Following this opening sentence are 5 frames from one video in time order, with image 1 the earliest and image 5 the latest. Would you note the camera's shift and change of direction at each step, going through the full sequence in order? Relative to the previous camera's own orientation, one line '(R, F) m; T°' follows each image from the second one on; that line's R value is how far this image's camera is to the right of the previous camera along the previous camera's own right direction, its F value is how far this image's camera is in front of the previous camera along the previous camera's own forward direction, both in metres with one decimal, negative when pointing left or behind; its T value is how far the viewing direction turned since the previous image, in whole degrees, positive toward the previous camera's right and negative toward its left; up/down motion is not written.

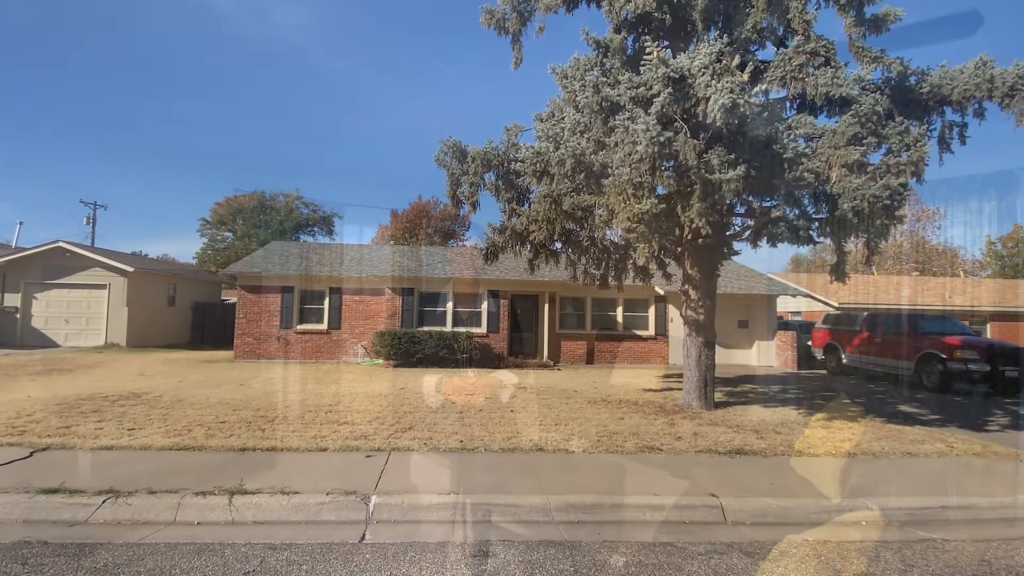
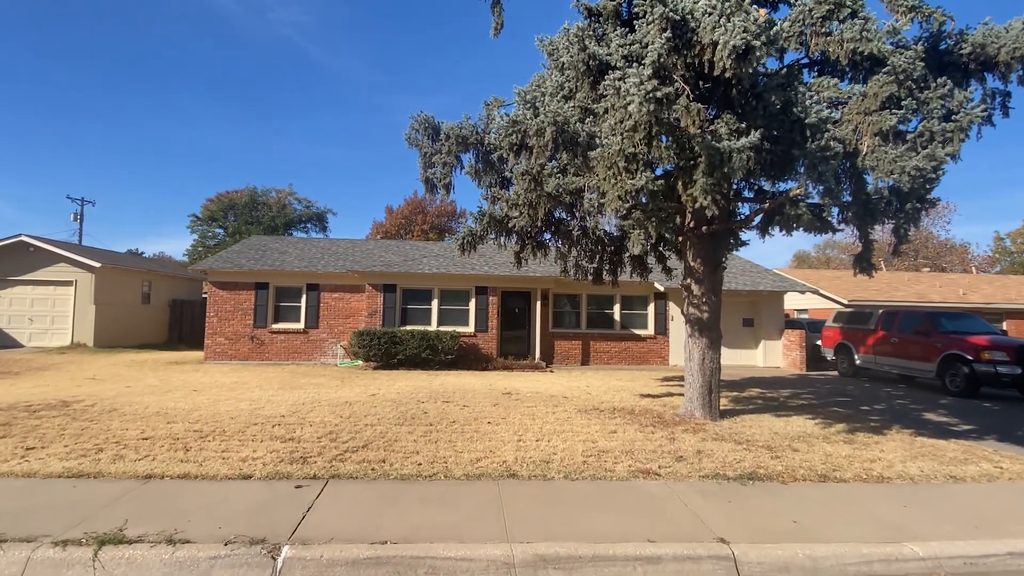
(+0.4, +1.2) m; 0°
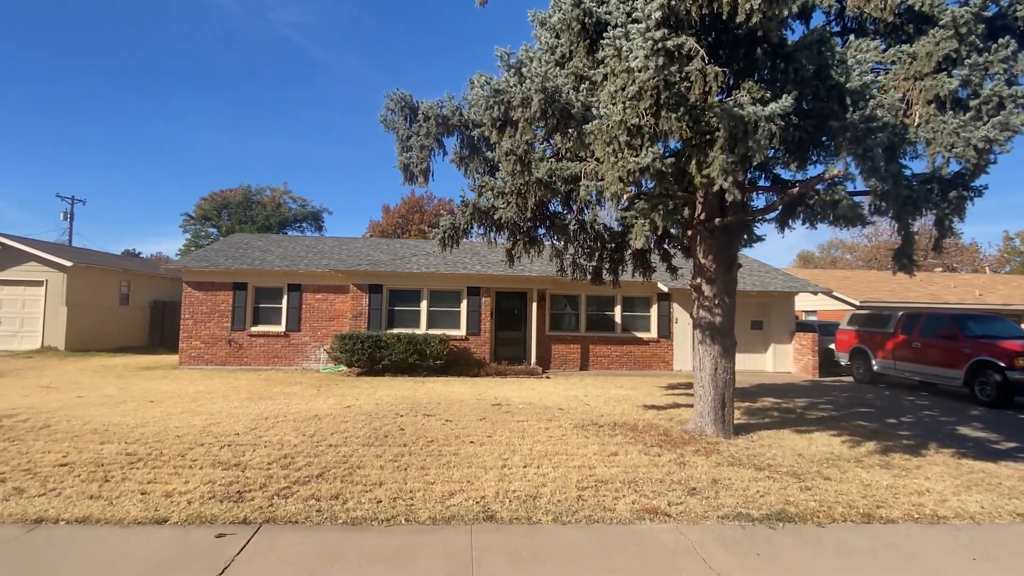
(+0.2, +1.1) m; 0°
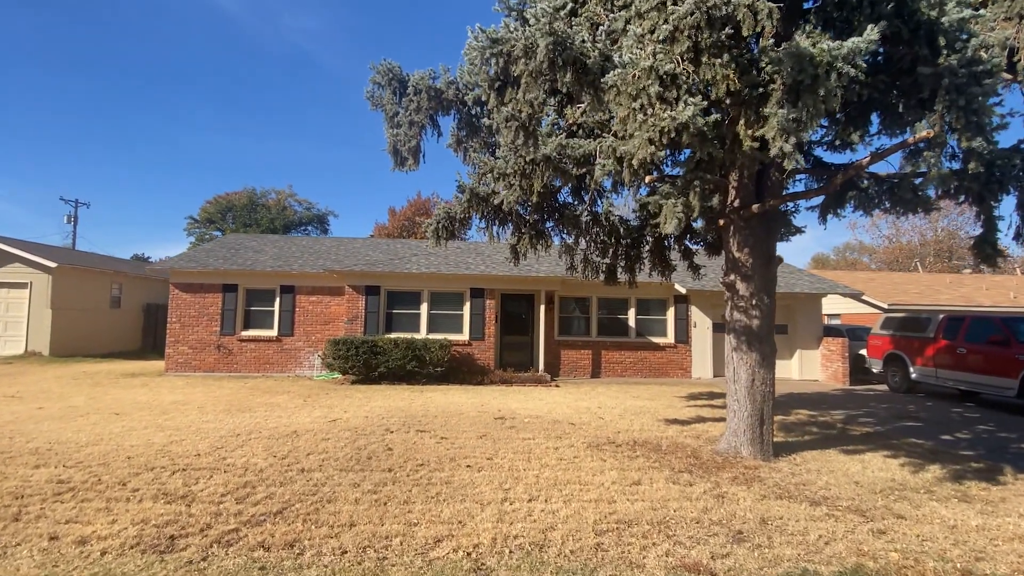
(+0.1, +1.1) m; -1°
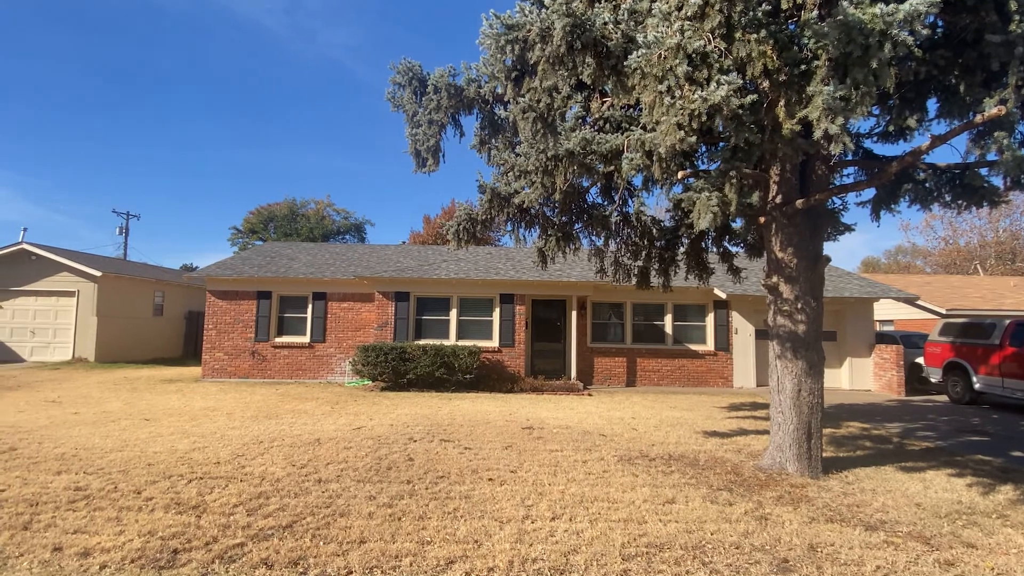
(+0.1, +0.3) m; -4°
